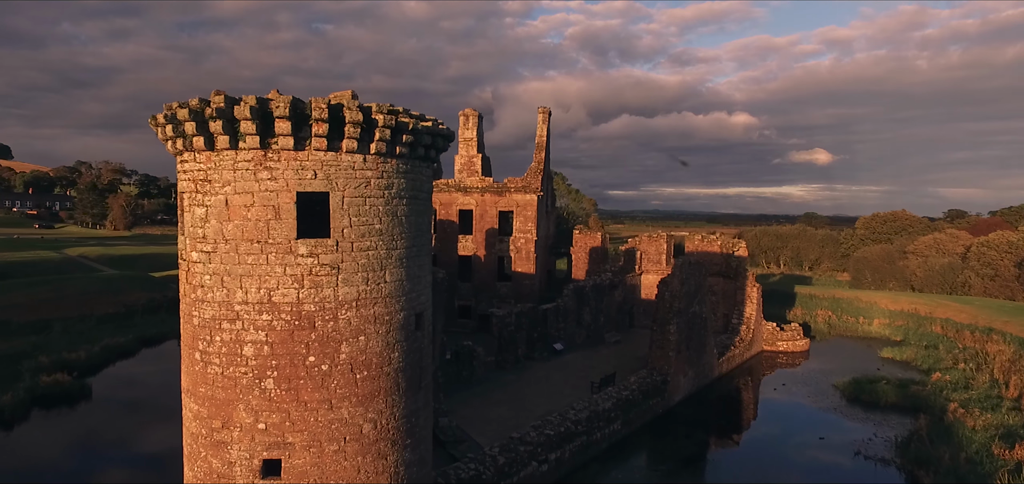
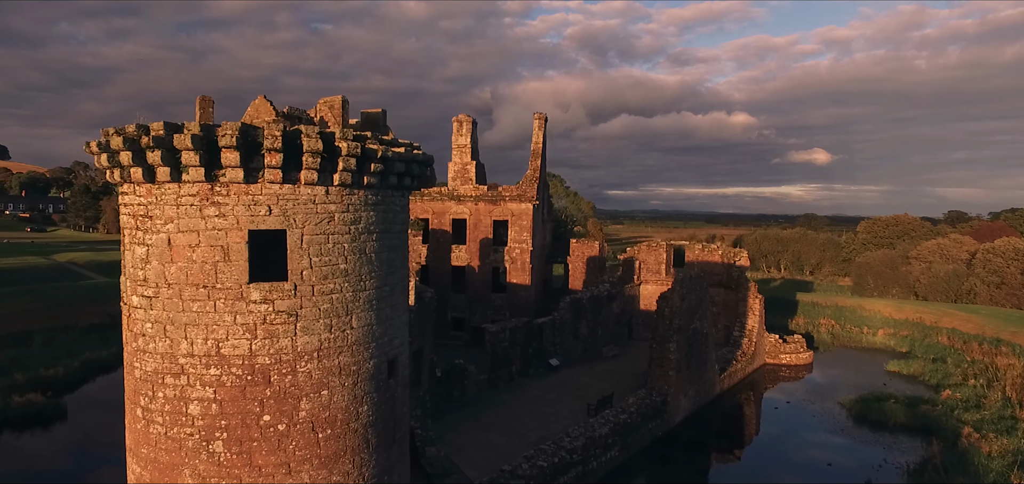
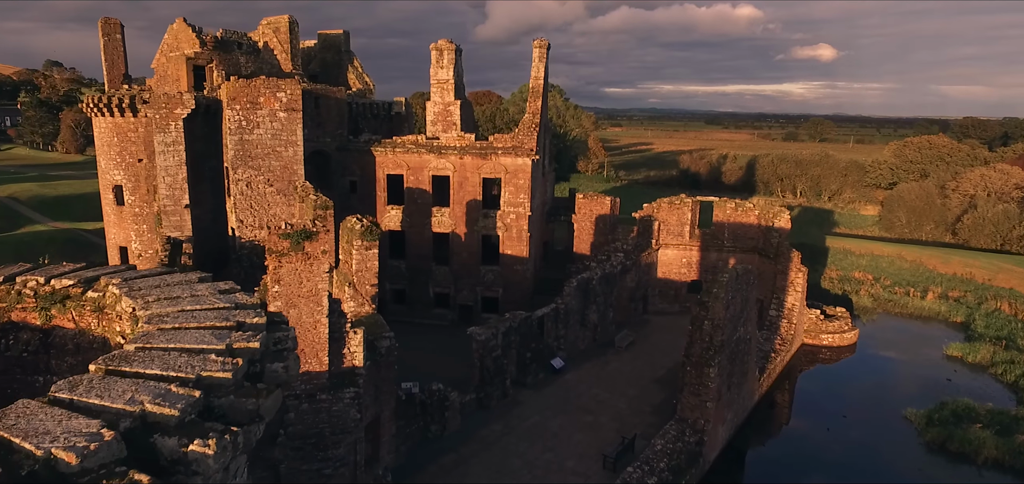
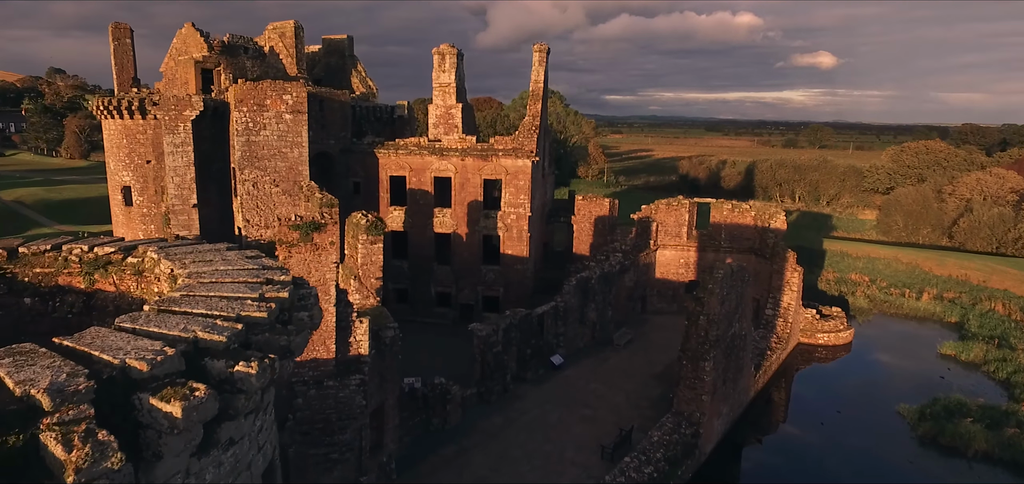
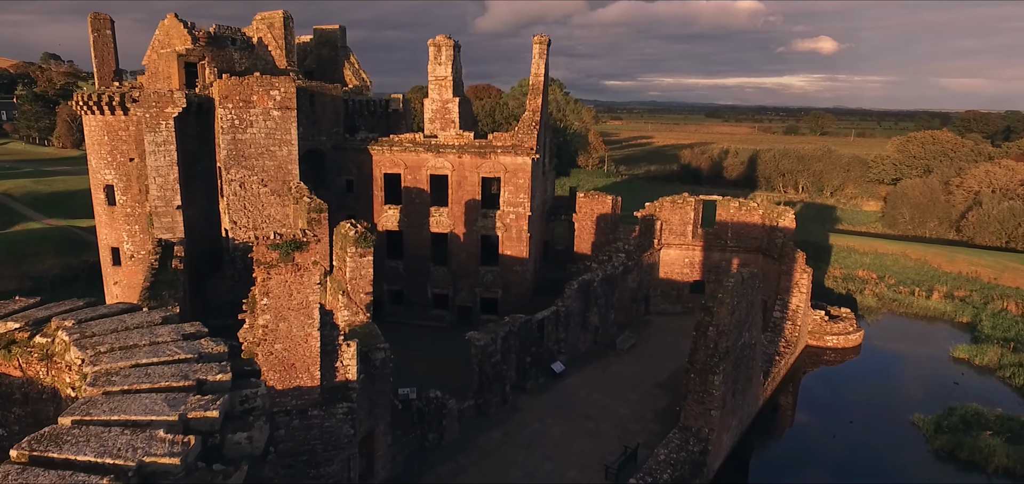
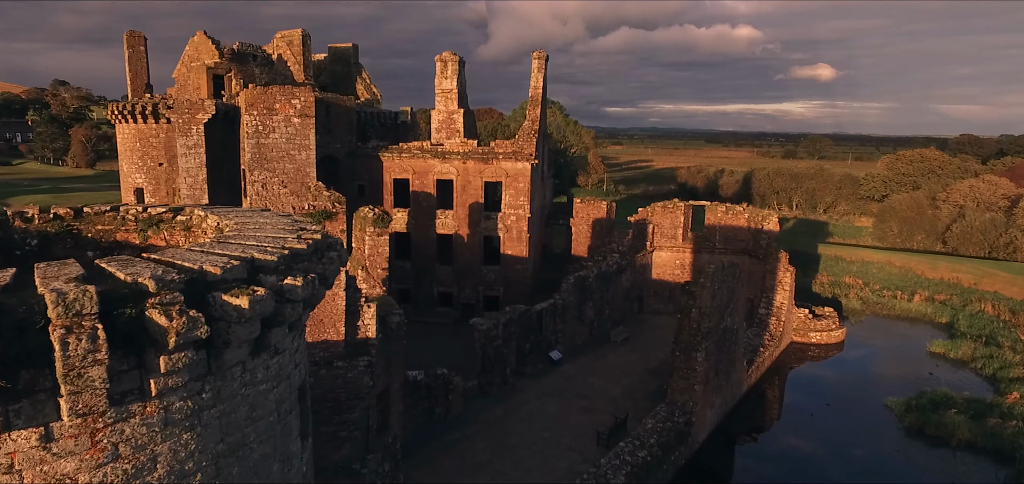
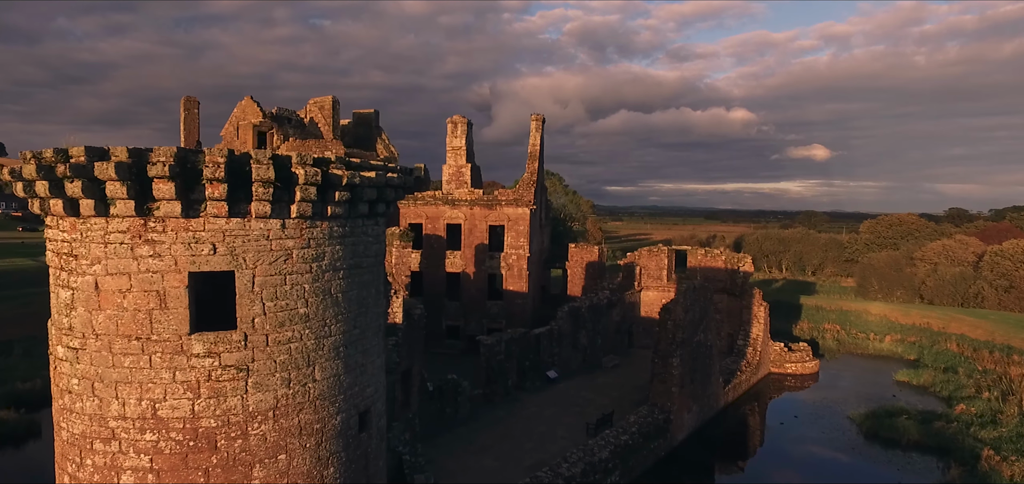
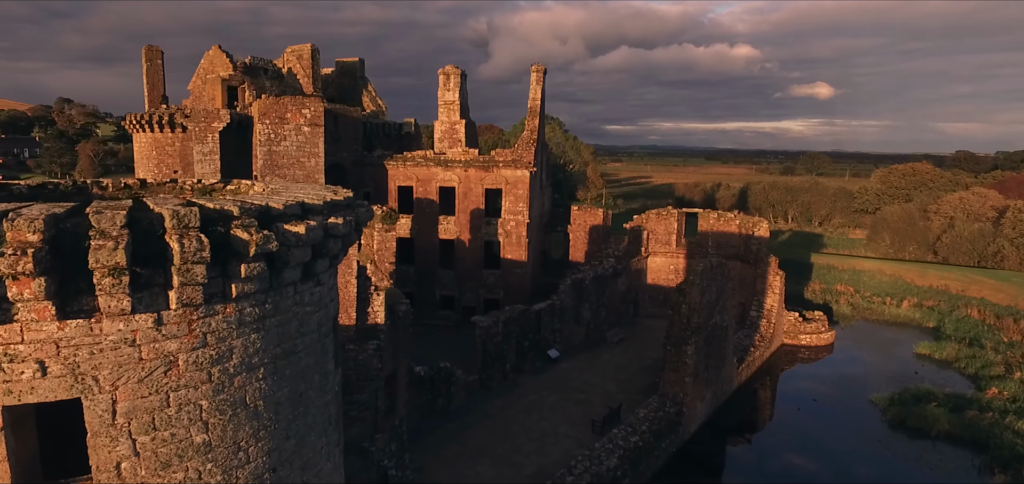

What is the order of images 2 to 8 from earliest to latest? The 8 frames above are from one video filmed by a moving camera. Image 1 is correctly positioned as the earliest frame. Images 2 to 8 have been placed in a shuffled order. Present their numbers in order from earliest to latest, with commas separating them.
2, 7, 8, 6, 4, 3, 5
